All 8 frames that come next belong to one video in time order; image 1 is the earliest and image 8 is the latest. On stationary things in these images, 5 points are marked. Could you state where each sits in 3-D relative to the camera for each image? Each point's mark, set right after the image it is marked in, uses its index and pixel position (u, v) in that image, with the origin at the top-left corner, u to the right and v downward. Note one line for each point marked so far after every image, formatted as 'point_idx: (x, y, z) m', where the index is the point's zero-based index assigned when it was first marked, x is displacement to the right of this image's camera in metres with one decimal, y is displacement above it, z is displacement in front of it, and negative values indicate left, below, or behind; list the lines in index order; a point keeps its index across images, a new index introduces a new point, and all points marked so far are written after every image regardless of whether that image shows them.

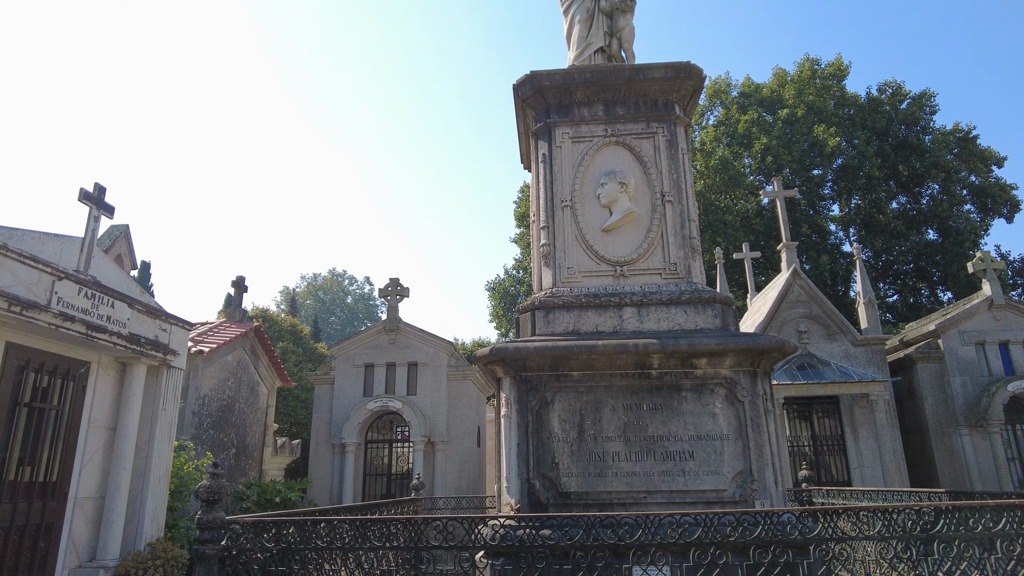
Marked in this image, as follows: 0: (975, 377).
0: (+9.5, -1.8, +13.6) m
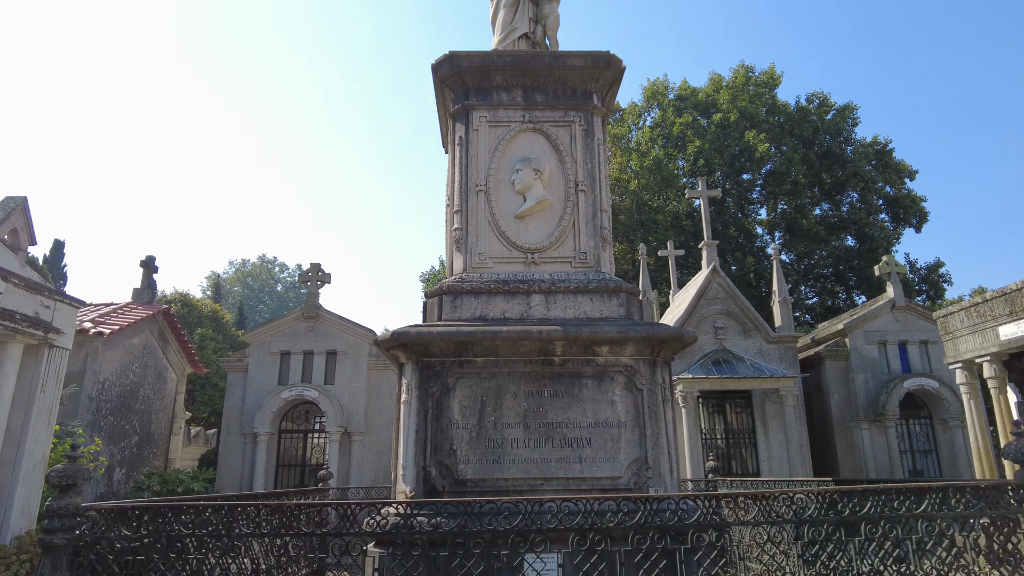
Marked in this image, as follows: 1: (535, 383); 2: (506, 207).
0: (+7.8, -1.9, +14.3) m
1: (+0.2, -0.8, +5.5) m
2: (-0.1, +0.8, +6.5) m
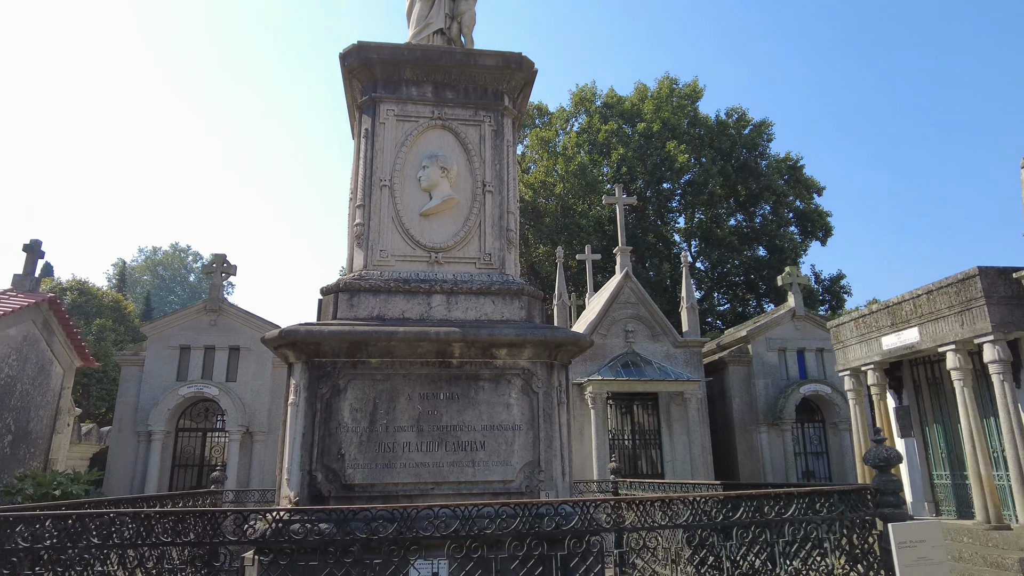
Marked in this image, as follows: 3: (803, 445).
0: (+5.9, -2.1, +14.9) m
1: (-0.7, -0.8, +5.3) m
2: (-1.0, +0.8, +6.4) m
3: (+6.5, -3.5, +14.8) m
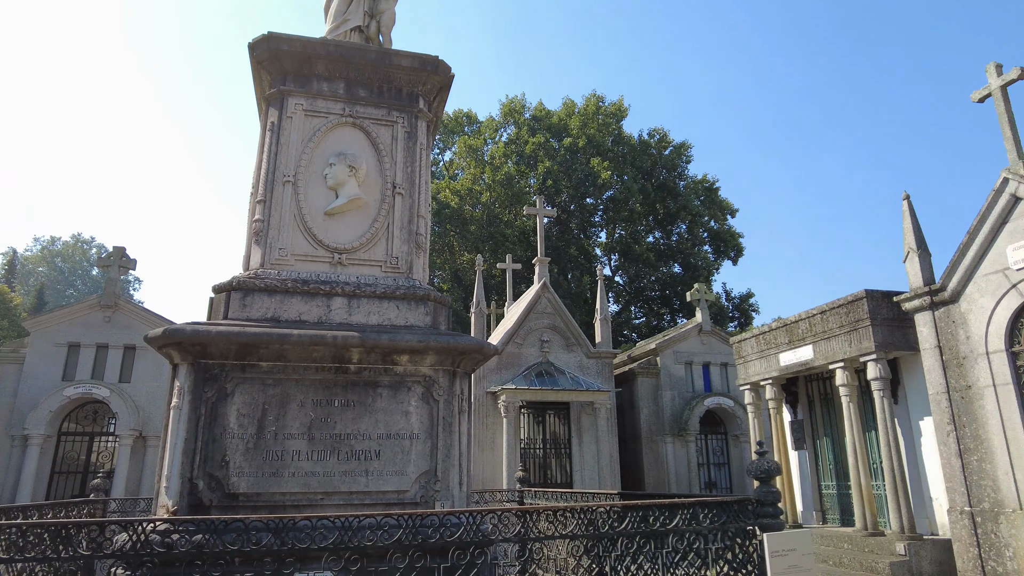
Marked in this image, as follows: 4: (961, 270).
0: (+3.9, -2.4, +15.4) m
1: (-1.5, -0.8, +5.1) m
2: (-1.8, +0.8, +6.1) m
3: (+4.5, -3.9, +15.3) m
4: (+5.4, +0.2, +8.0) m
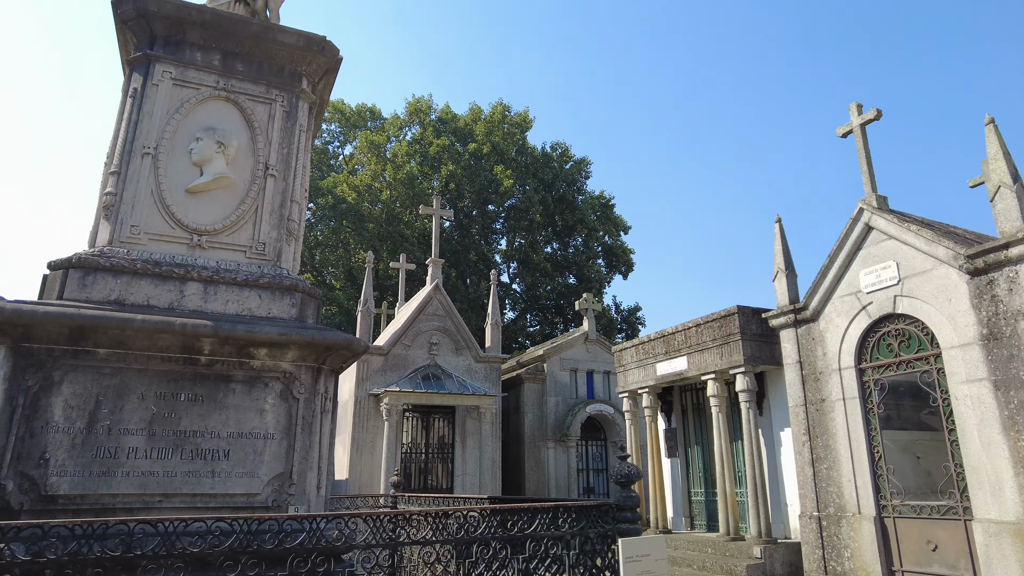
0: (+1.3, -2.6, +15.6) m
1: (-2.4, -0.7, +4.7) m
2: (-2.8, +0.9, +5.6) m
3: (+1.7, -4.1, +15.6) m
4: (+3.9, 0.0, +8.5) m
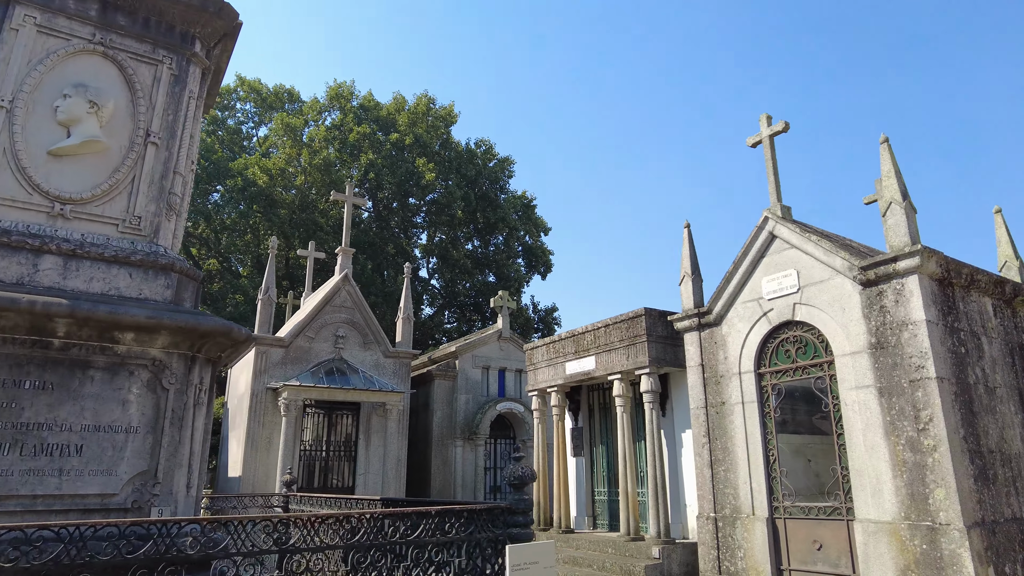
0: (-0.8, -2.5, +15.4) m
1: (-3.1, -0.5, +4.1) m
2: (-3.6, +1.1, +5.0) m
3: (-0.4, -4.0, +15.4) m
4: (+2.8, -0.1, +8.7) m
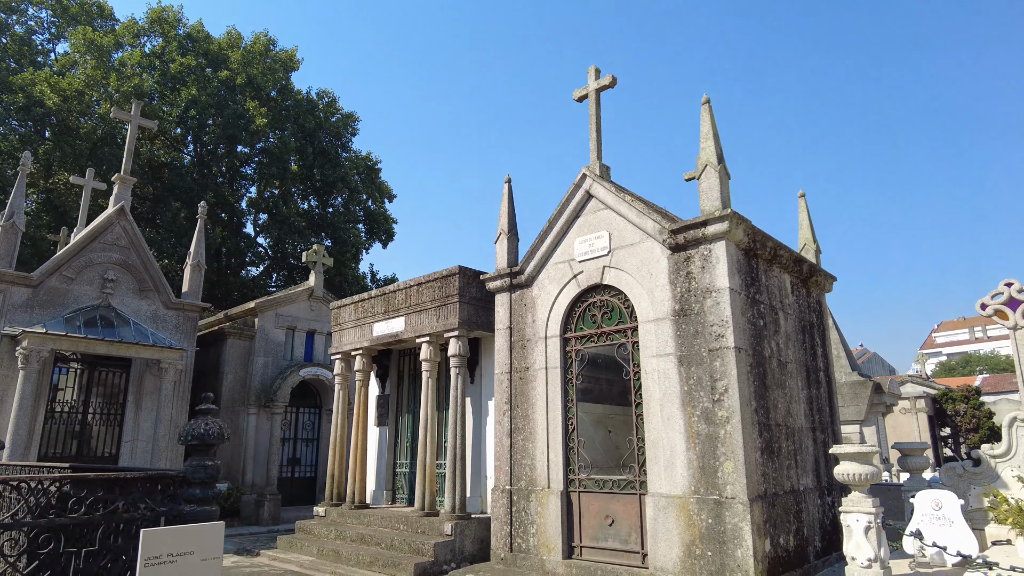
0: (-4.9, -1.5, +13.9) m
1: (-4.4, +0.2, +2.3) m
2: (-4.9, +1.9, +3.0) m
3: (-4.6, -3.0, +14.0) m
4: (+0.3, +0.4, +8.1) m
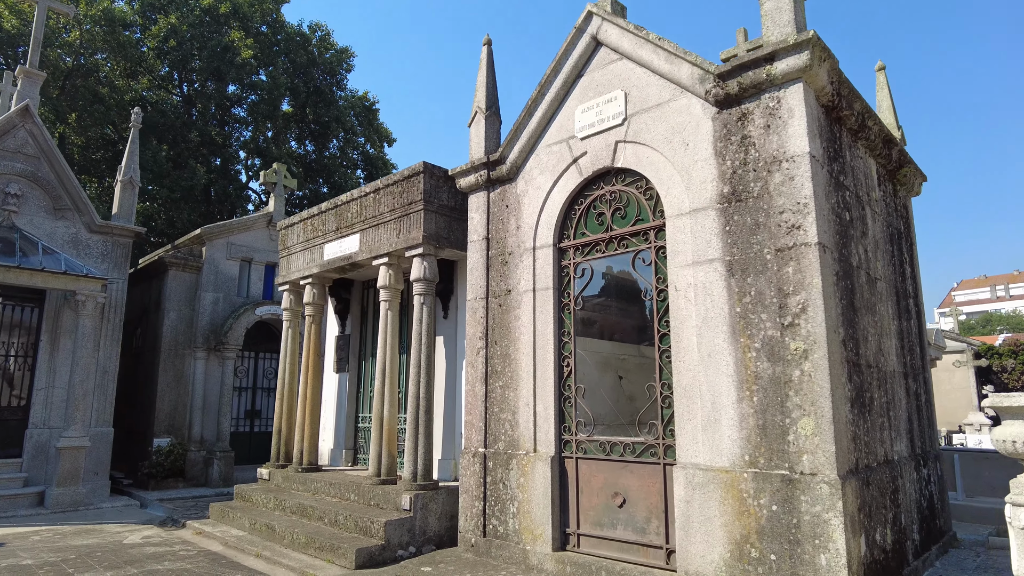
0: (-5.0, -0.1, +11.8) m
1: (-4.7, +0.8, +0.2) m
2: (-5.2, +2.6, +0.8) m
3: (-4.7, -1.6, +12.1) m
4: (+0.1, +1.3, +5.9) m
